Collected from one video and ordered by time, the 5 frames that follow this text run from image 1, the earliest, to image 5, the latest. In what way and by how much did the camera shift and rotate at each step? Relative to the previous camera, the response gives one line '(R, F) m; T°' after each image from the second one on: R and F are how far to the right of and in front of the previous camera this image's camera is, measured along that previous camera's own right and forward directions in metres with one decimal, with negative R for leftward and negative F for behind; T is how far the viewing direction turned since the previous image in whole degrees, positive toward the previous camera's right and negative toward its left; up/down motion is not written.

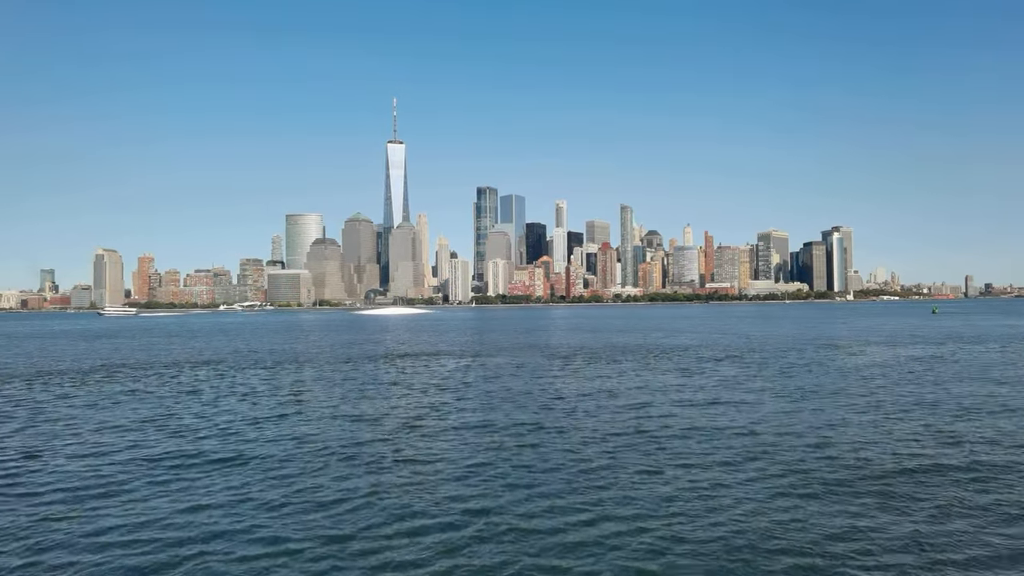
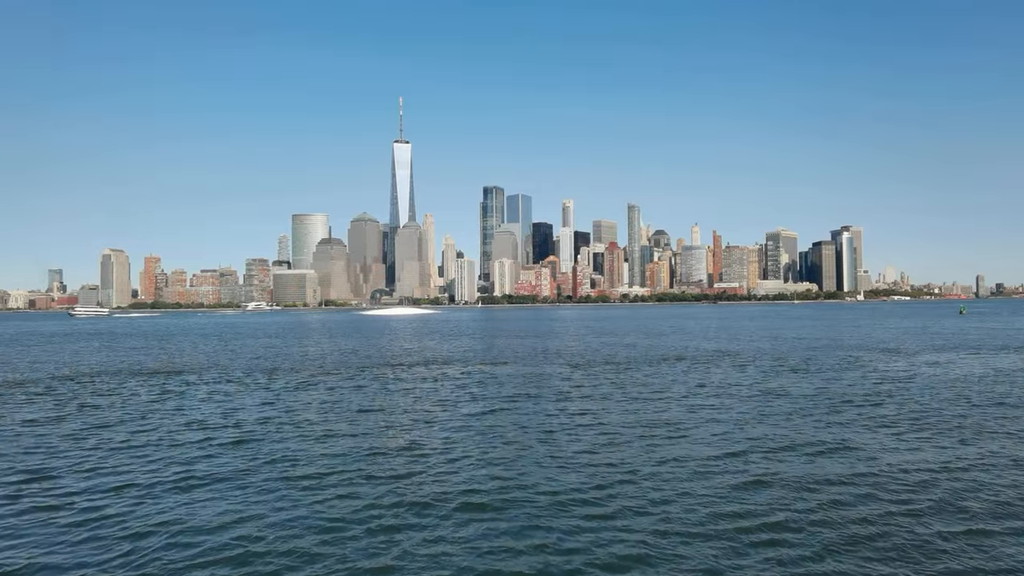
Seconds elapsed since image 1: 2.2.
(-0.3, +3.5) m; 0°
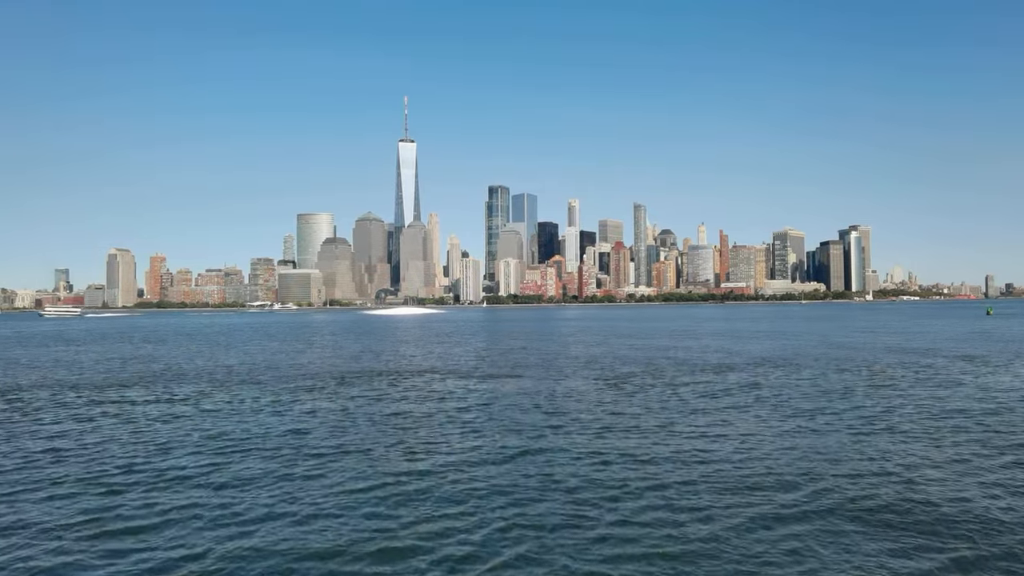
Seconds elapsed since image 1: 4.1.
(-0.4, +3.2) m; 0°
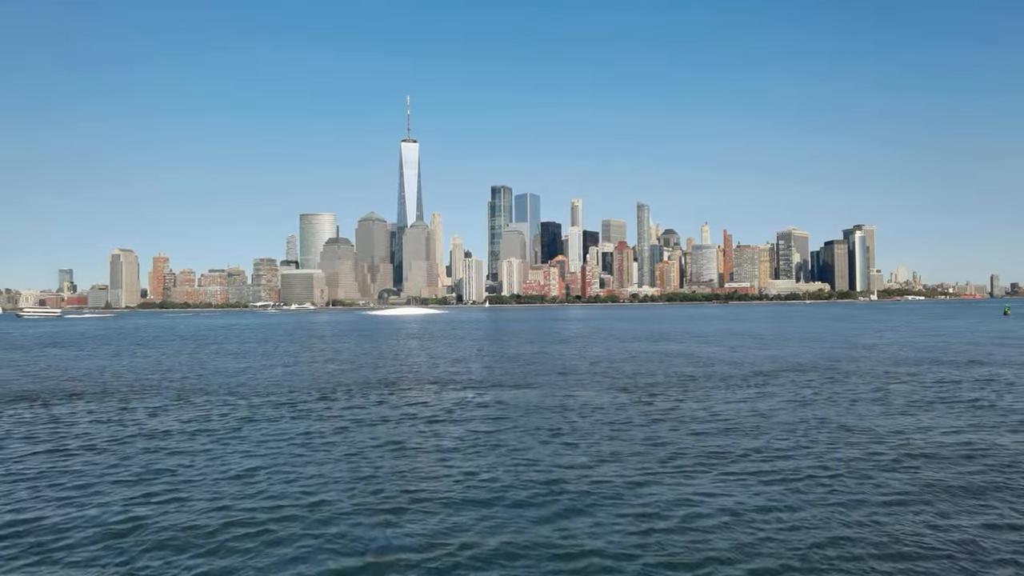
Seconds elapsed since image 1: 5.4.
(-0.3, +1.5) m; 0°
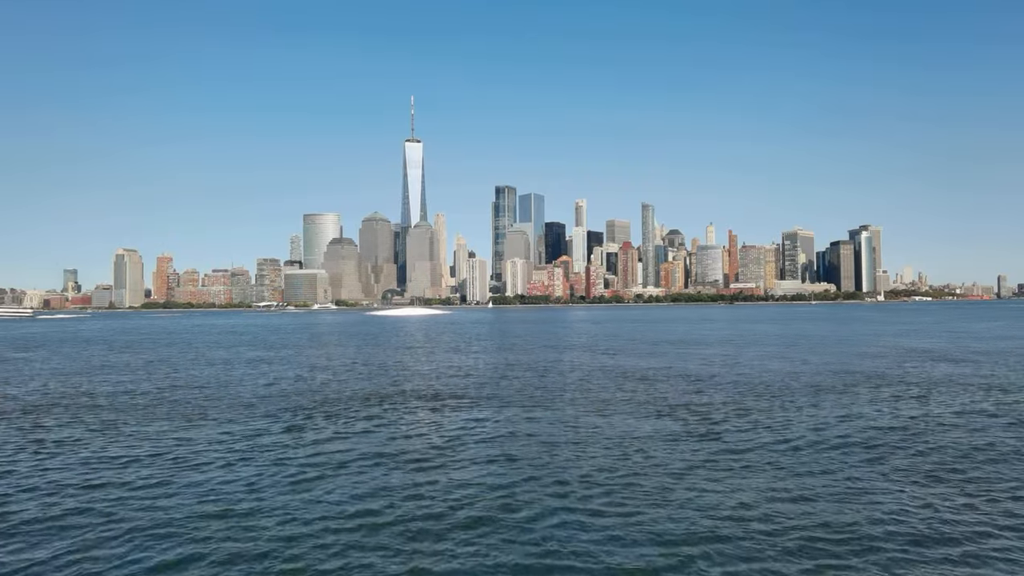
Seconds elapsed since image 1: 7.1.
(-0.5, +2.5) m; 0°
